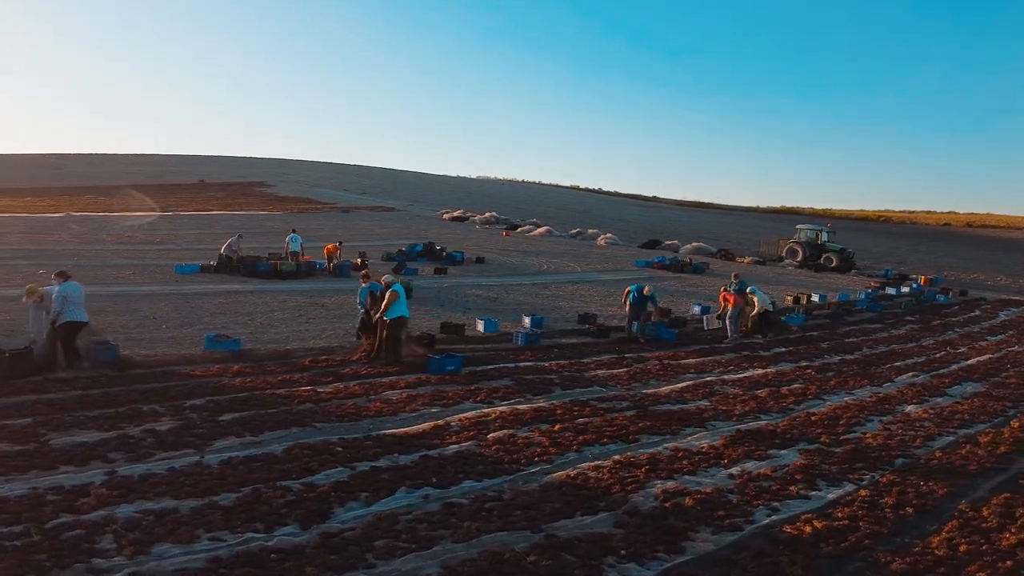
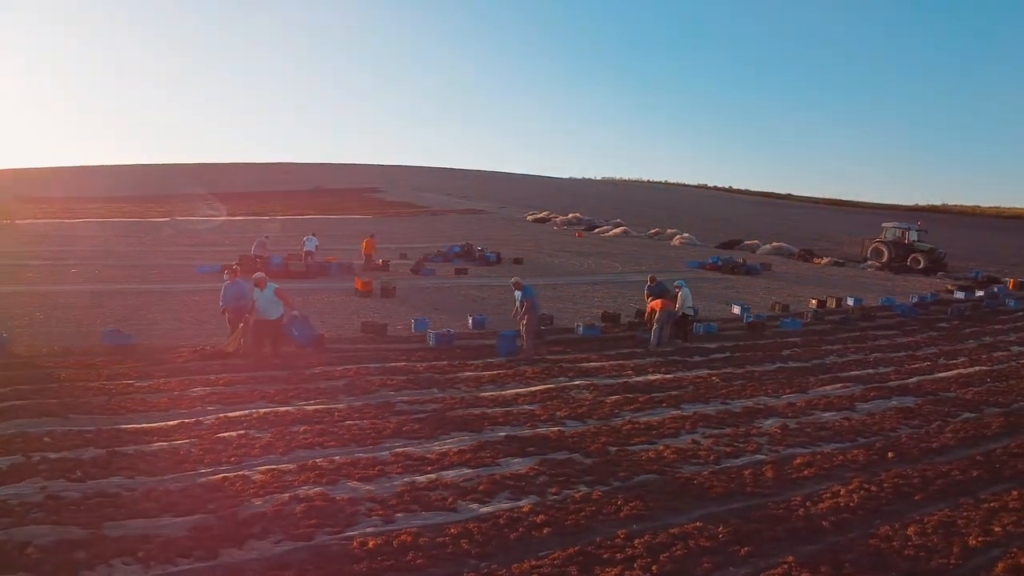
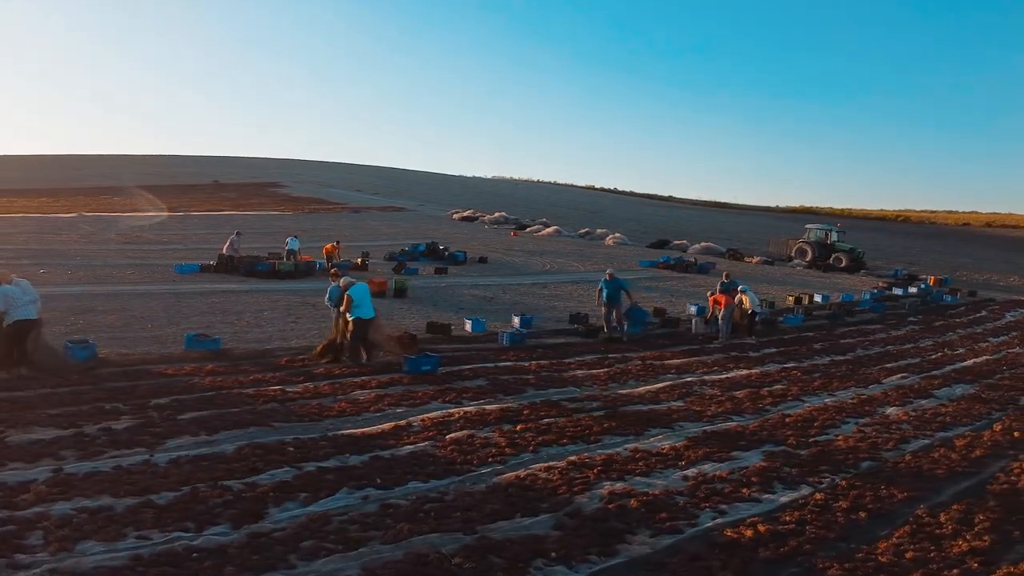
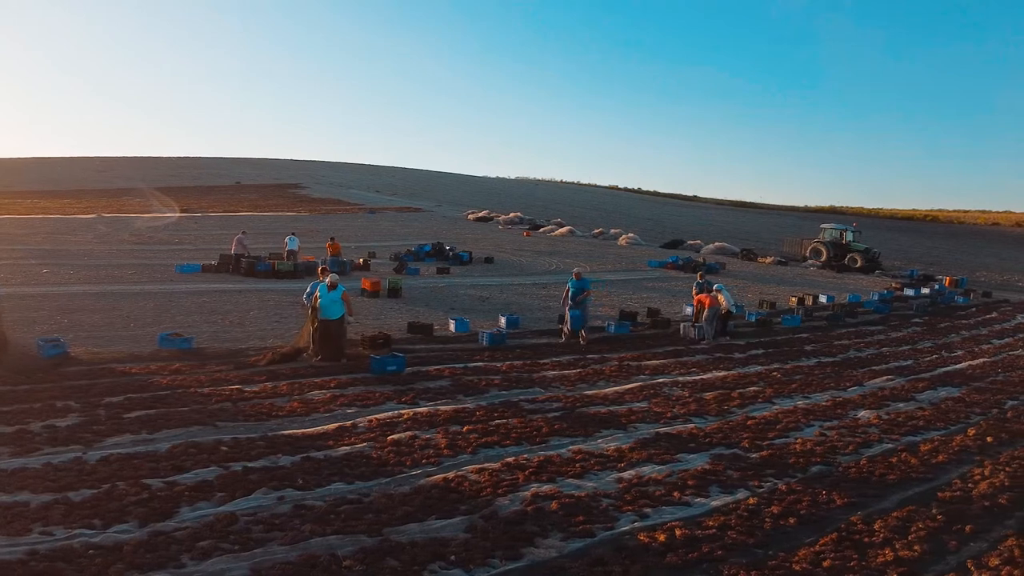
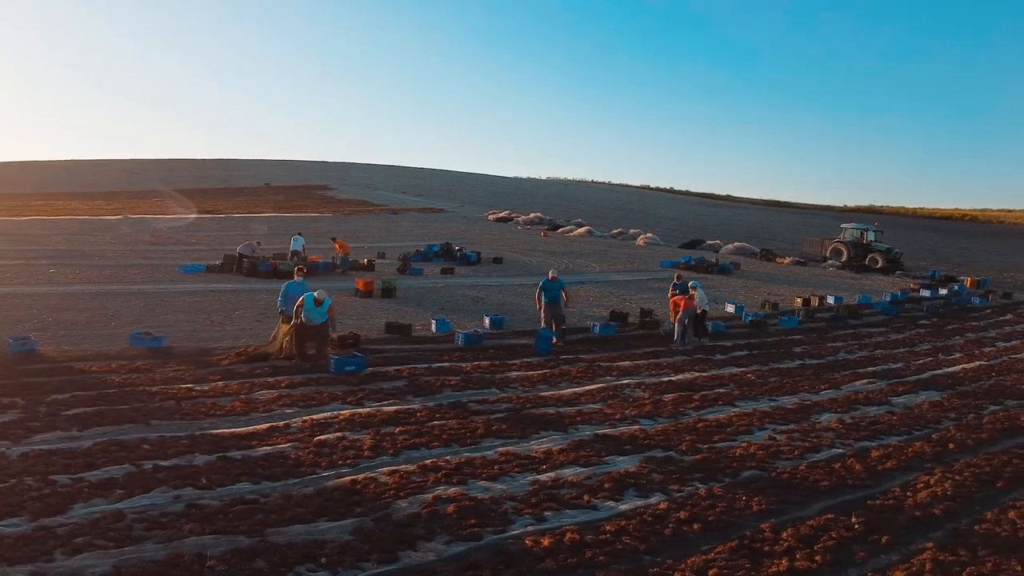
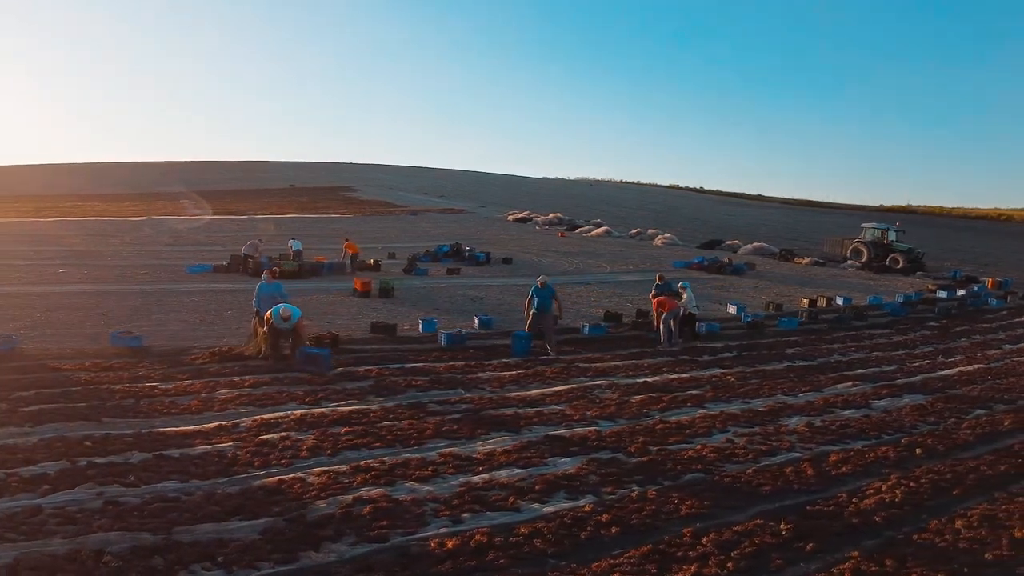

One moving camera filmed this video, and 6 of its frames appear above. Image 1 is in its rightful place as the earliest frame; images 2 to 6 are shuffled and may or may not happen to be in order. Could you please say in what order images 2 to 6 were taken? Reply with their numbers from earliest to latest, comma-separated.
3, 4, 5, 6, 2
